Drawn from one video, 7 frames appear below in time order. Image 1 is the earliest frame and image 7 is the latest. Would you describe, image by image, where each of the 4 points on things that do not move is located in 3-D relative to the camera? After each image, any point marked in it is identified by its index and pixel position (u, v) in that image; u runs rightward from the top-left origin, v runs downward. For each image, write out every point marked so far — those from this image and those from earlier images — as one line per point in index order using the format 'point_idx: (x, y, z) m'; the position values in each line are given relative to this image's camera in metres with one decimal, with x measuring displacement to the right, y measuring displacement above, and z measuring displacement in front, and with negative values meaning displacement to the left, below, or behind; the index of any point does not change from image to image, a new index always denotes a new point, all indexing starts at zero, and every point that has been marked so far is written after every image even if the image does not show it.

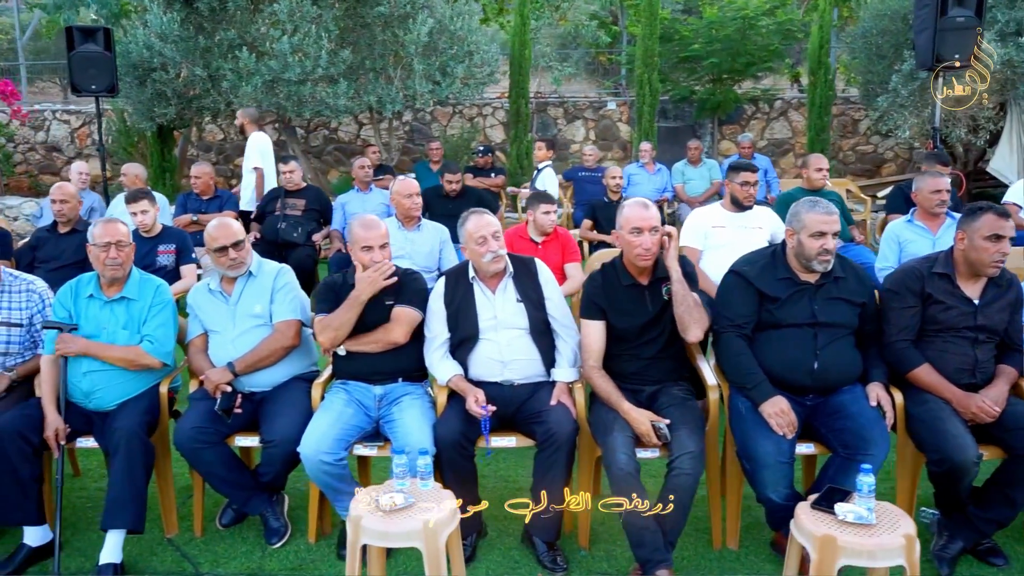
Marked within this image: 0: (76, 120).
0: (-6.7, +2.5, +12.8) m
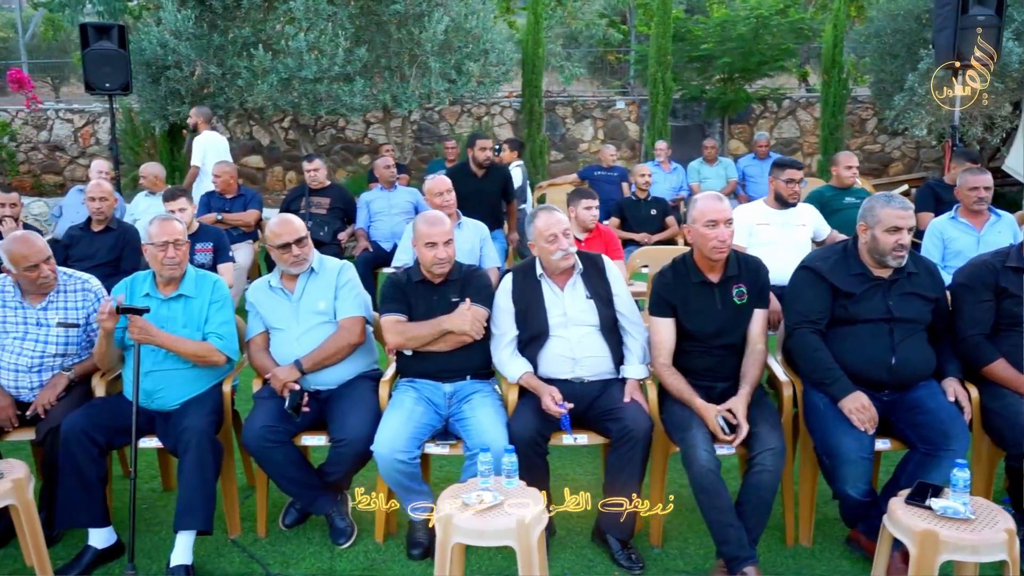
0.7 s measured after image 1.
0: (-6.5, +2.5, +12.7) m
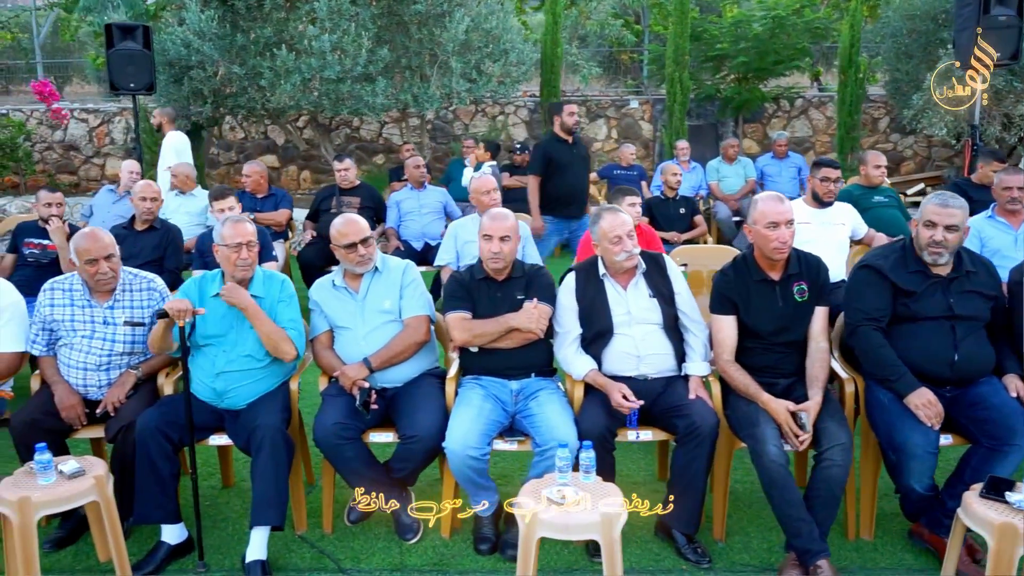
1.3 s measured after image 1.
0: (-6.3, +2.5, +12.7) m
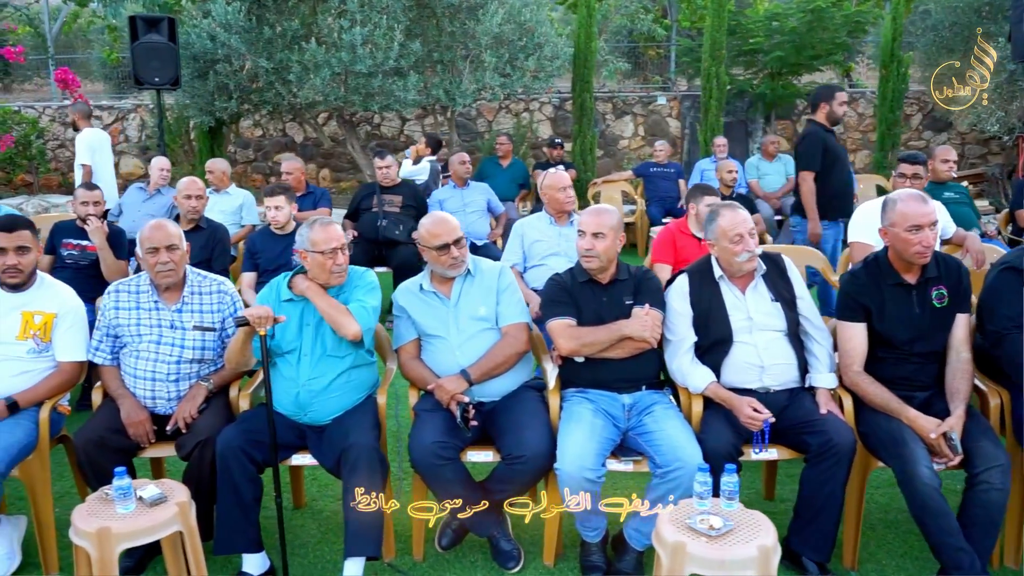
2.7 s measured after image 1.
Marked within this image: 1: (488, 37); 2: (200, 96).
0: (-5.9, +2.5, +12.4) m
1: (-0.3, +2.8, +9.5) m
2: (-3.5, +2.2, +9.5) m
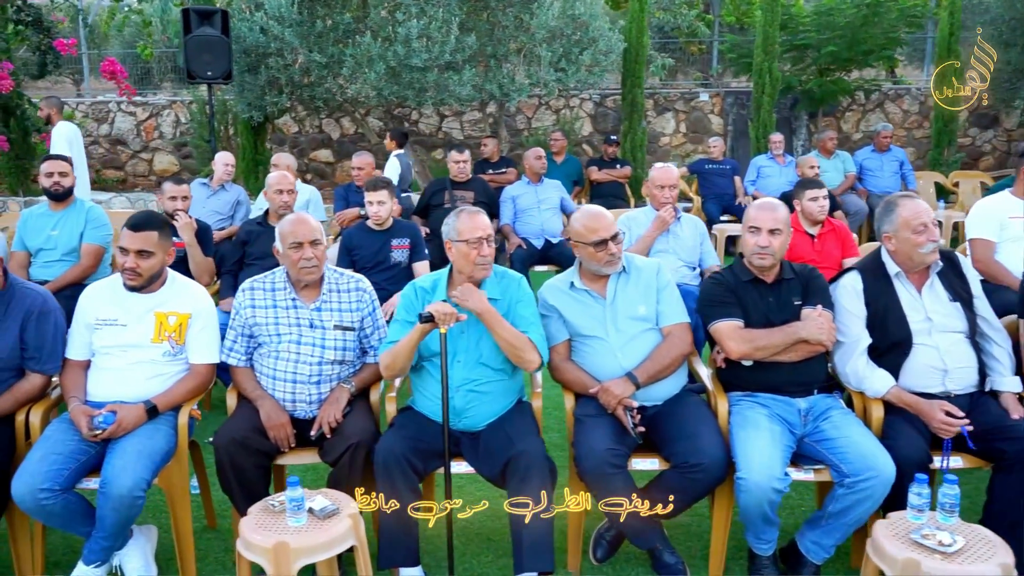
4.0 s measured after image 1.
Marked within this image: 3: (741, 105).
0: (-5.3, +2.5, +12.2) m
1: (+0.3, +2.8, +9.3) m
2: (-2.9, +2.2, +9.3) m
3: (+3.4, +2.7, +12.5) m
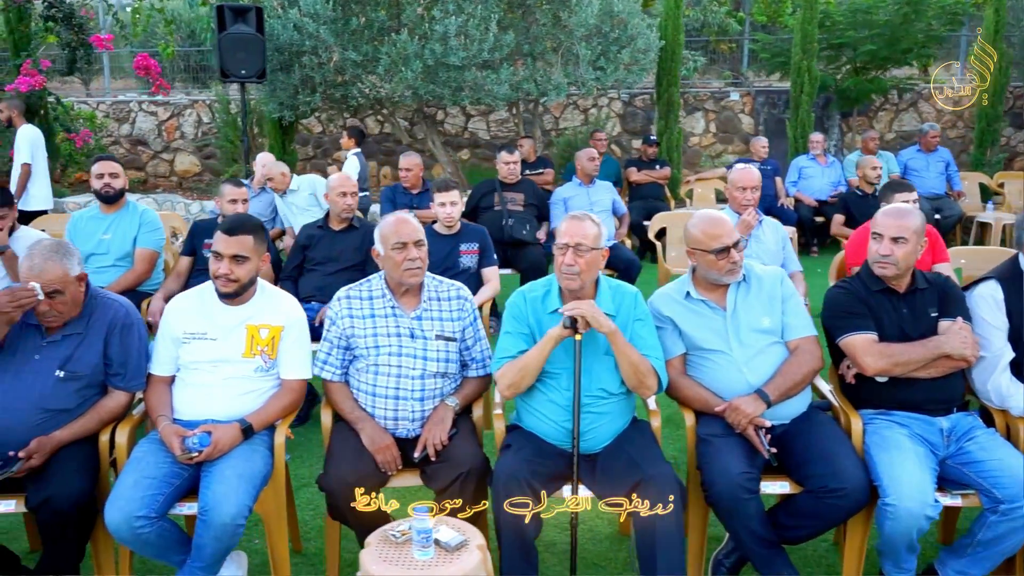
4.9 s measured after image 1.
0: (-4.9, +2.5, +12.0) m
1: (+0.7, +2.8, +9.1) m
2: (-2.5, +2.1, +9.1) m
3: (+3.8, +2.7, +12.3) m
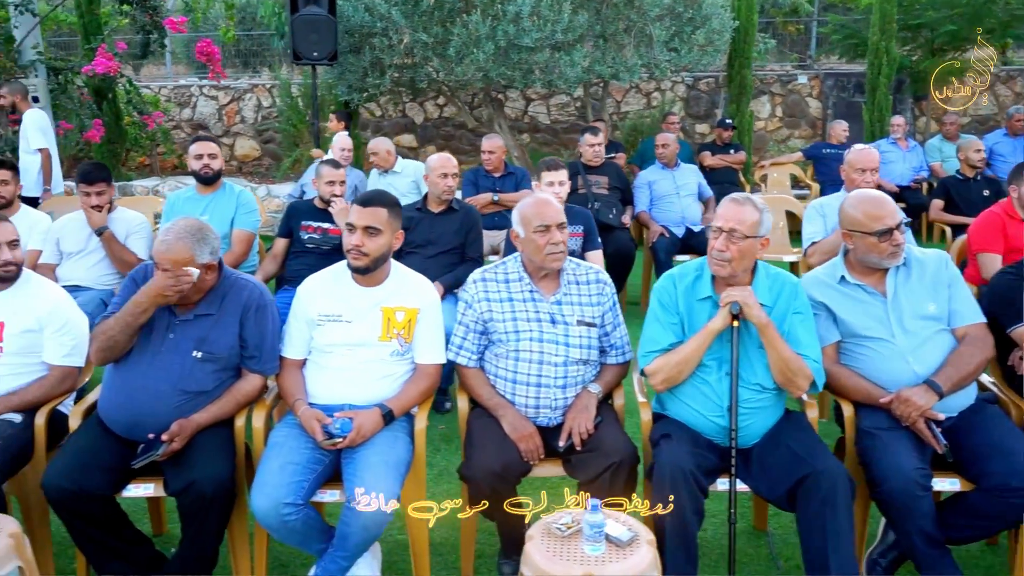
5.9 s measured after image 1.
0: (-4.0, +2.7, +12.0) m
1: (+1.5, +2.9, +8.9) m
2: (-1.7, +2.3, +9.1) m
3: (+4.7, +2.8, +11.9) m
